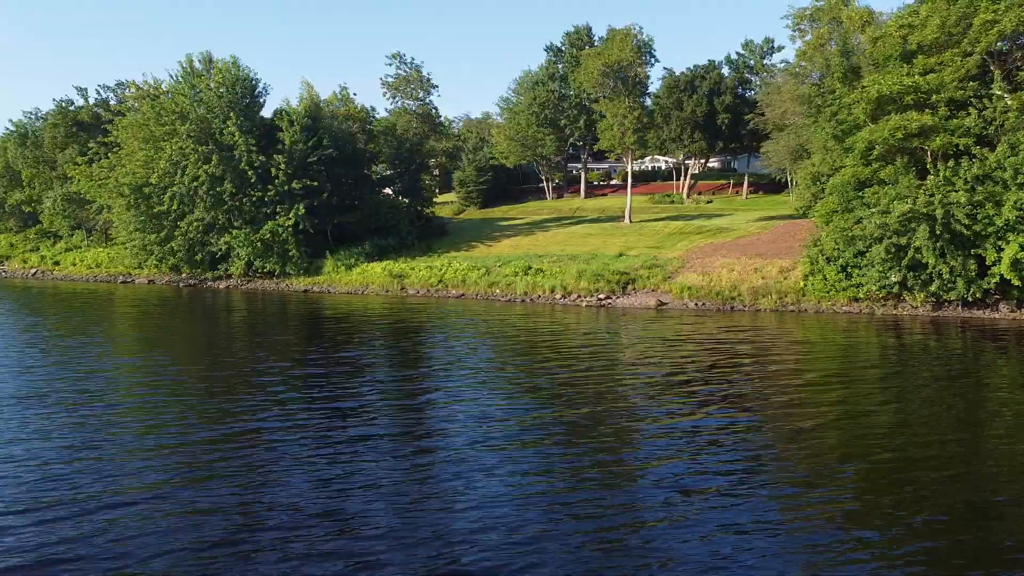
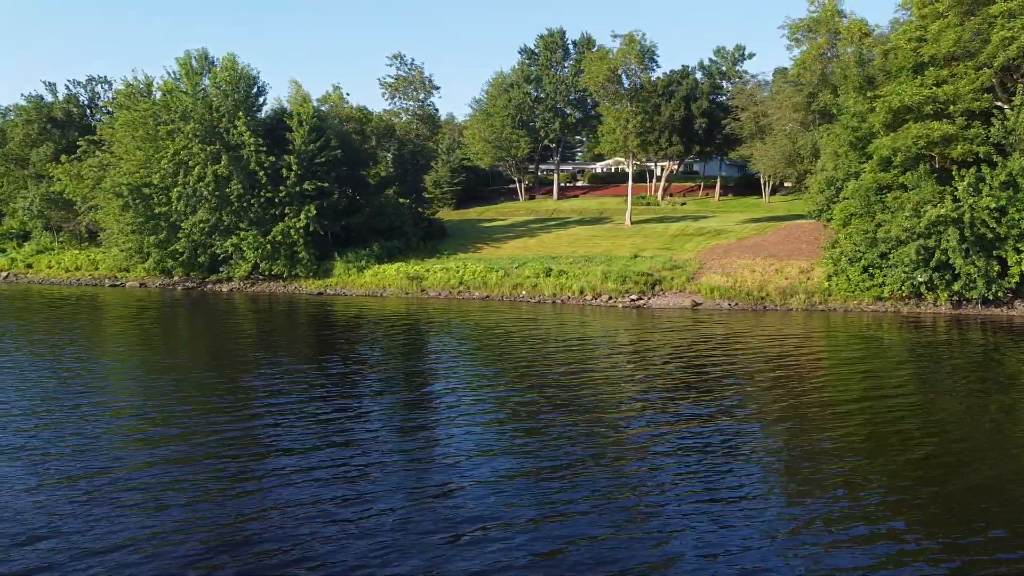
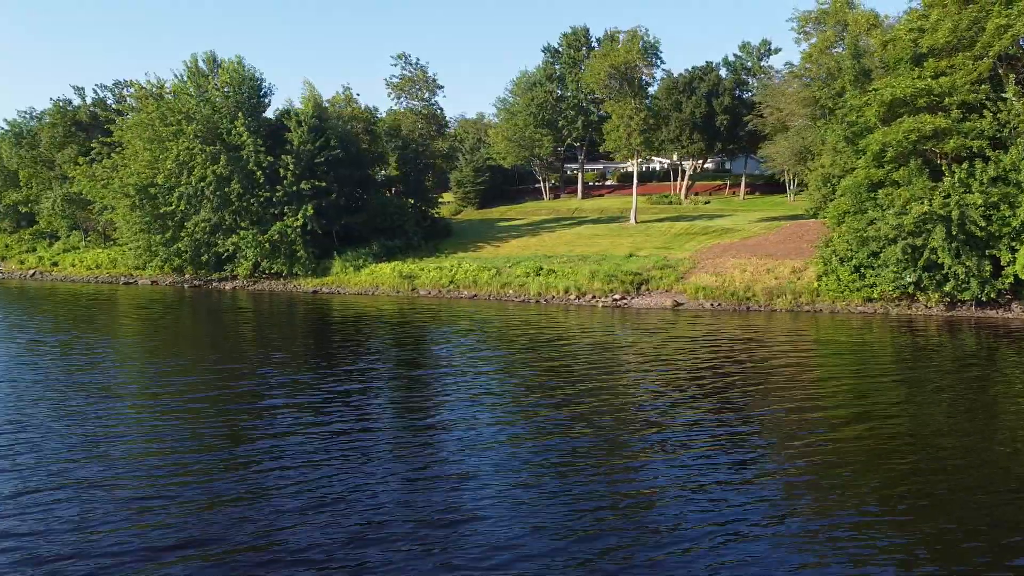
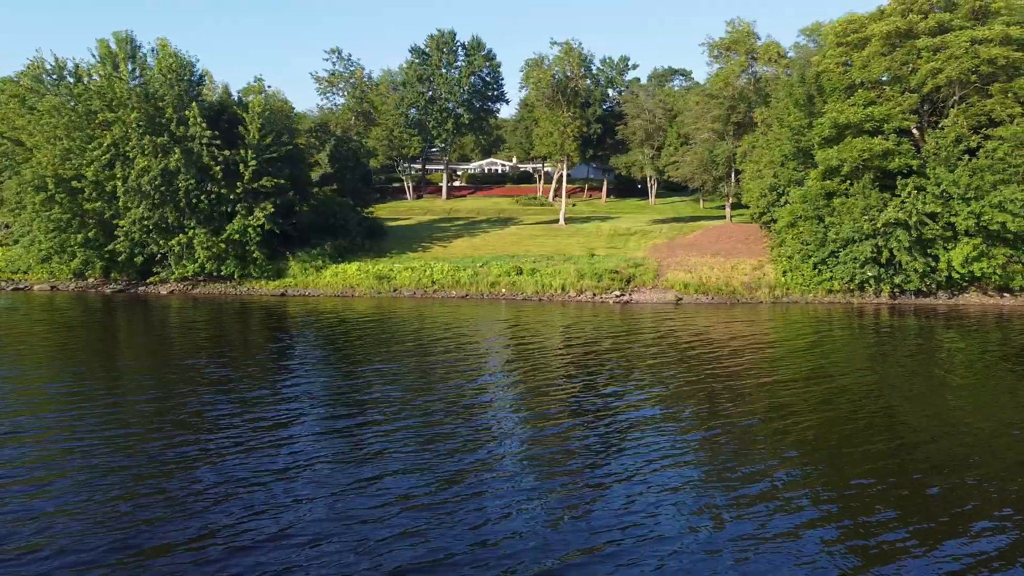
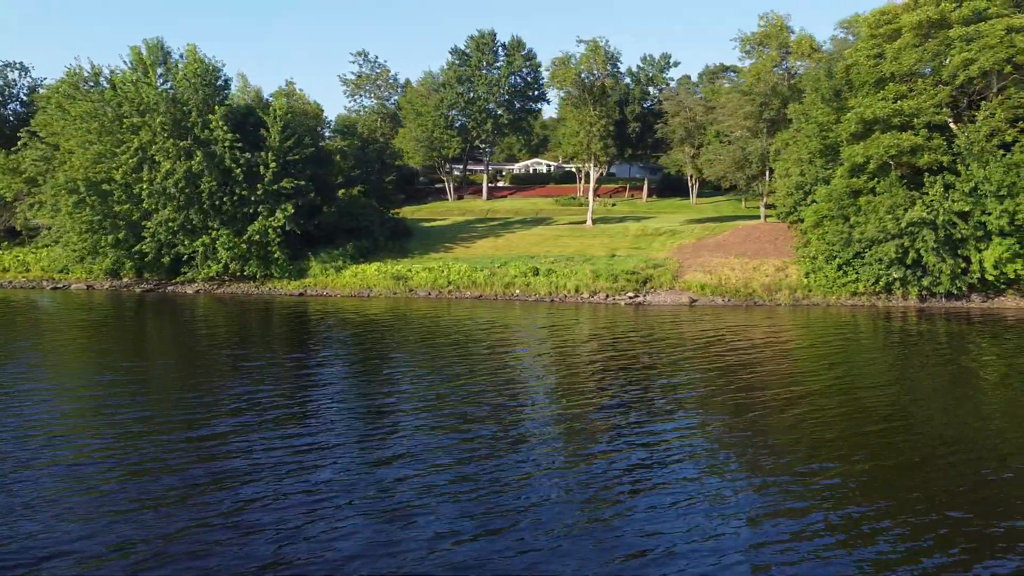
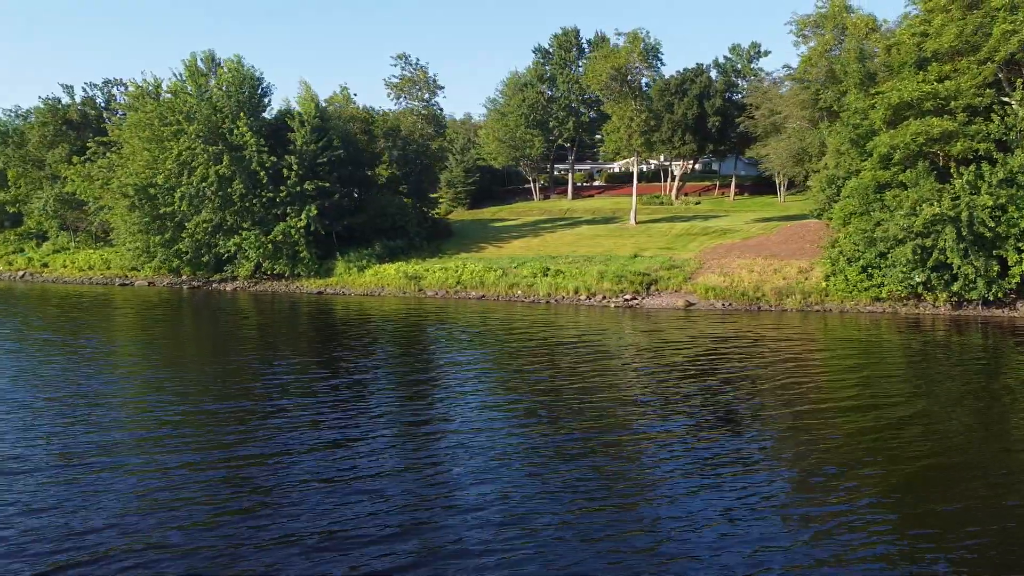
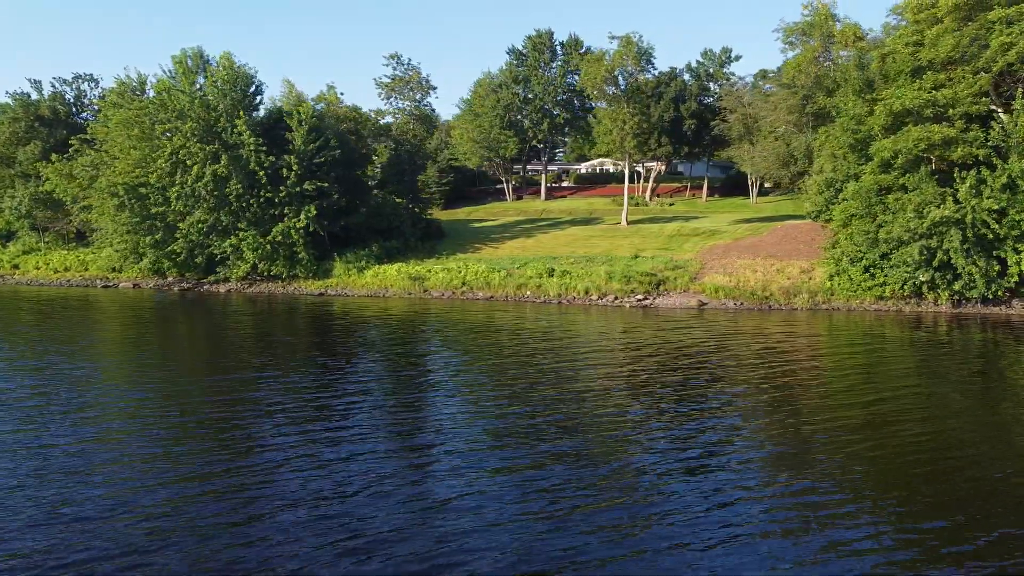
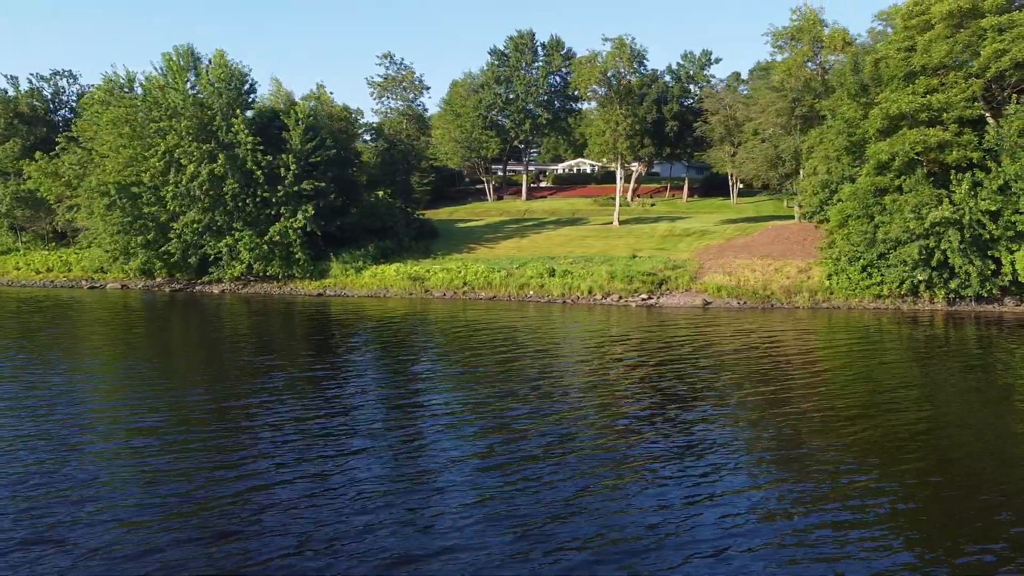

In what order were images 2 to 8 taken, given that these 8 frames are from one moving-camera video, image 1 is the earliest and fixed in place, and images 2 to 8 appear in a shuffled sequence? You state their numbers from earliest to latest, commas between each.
3, 6, 2, 7, 8, 5, 4
